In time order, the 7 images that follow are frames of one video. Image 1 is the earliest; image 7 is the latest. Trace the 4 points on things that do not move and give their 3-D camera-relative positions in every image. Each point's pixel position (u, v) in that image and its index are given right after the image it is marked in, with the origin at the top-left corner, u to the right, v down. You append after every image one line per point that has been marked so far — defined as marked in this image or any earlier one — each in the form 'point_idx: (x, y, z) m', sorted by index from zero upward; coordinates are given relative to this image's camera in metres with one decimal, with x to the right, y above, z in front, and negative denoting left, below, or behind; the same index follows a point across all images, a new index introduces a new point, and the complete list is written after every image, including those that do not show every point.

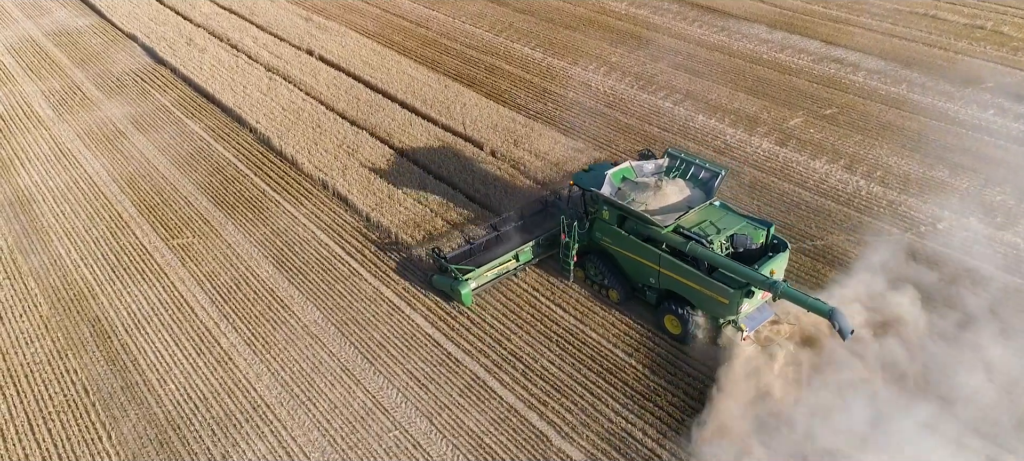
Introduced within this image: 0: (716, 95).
0: (+5.0, +3.3, +16.0) m
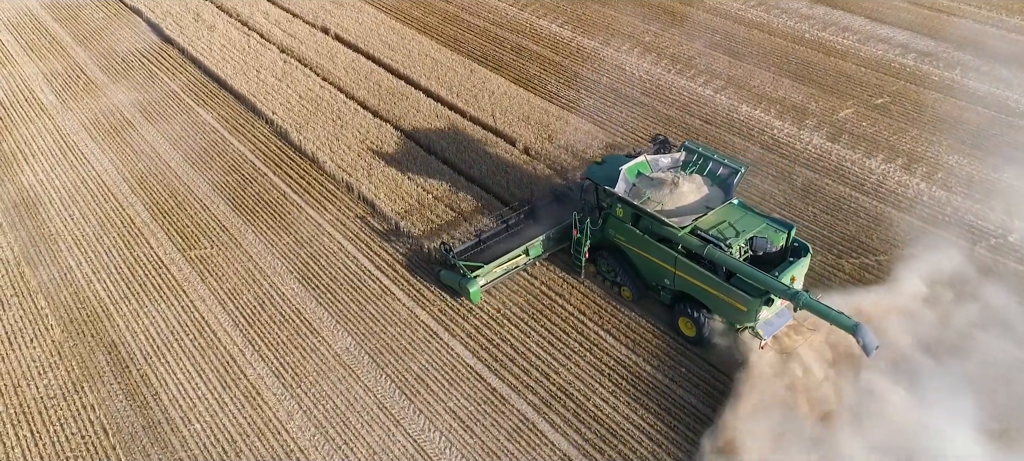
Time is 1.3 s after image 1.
0: (+5.7, +3.4, +15.0) m
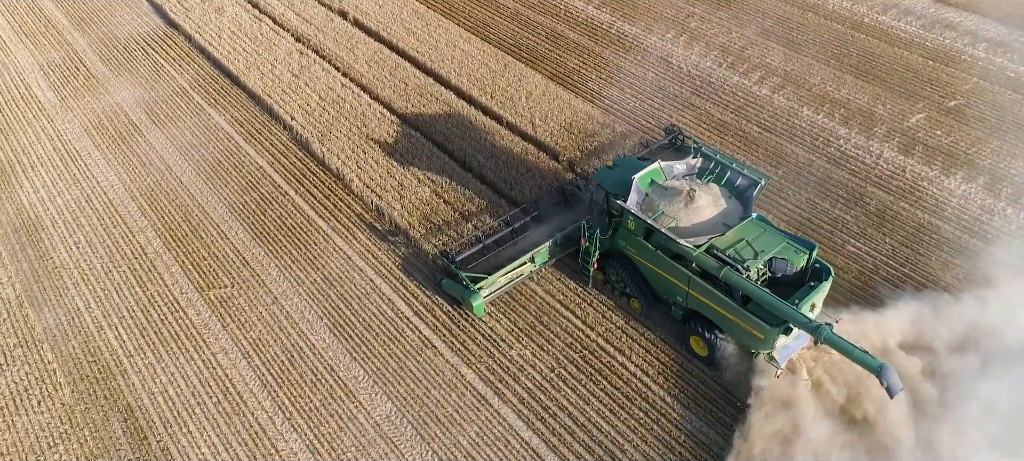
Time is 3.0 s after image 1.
0: (+6.5, +3.2, +13.7) m
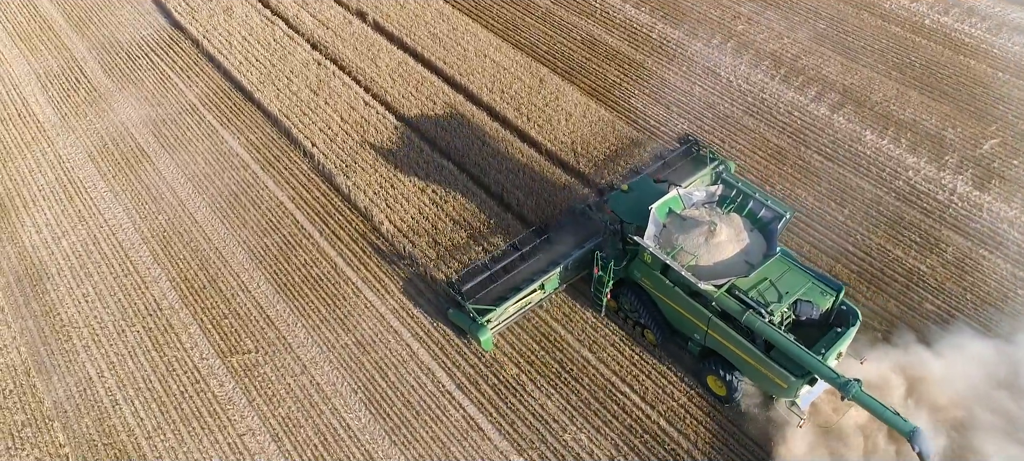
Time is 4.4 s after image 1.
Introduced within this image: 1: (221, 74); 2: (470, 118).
0: (+7.2, +2.6, +12.6) m
1: (-5.7, +3.0, +12.7) m
2: (-0.7, +2.0, +11.6) m
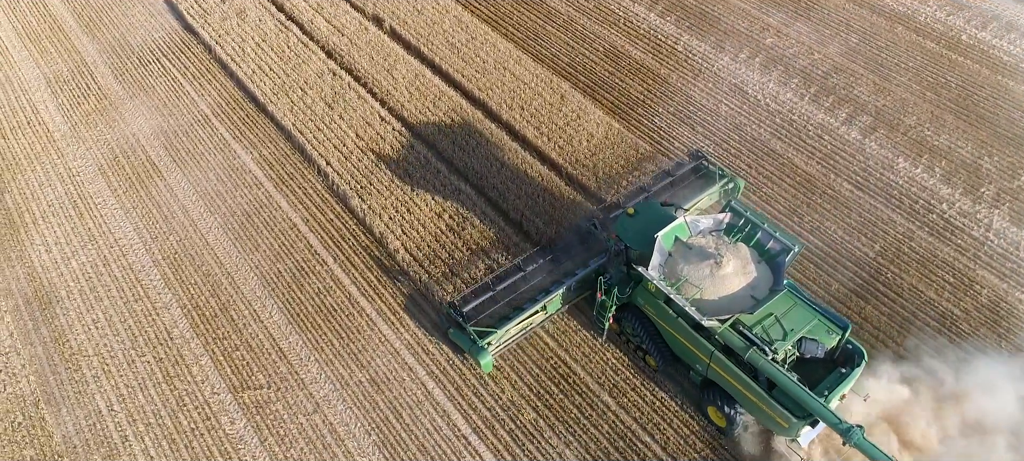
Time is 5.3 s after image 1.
0: (+7.5, +2.1, +12.1) m
1: (-5.3, +2.8, +12.4) m
2: (-0.4, +1.6, +11.3) m
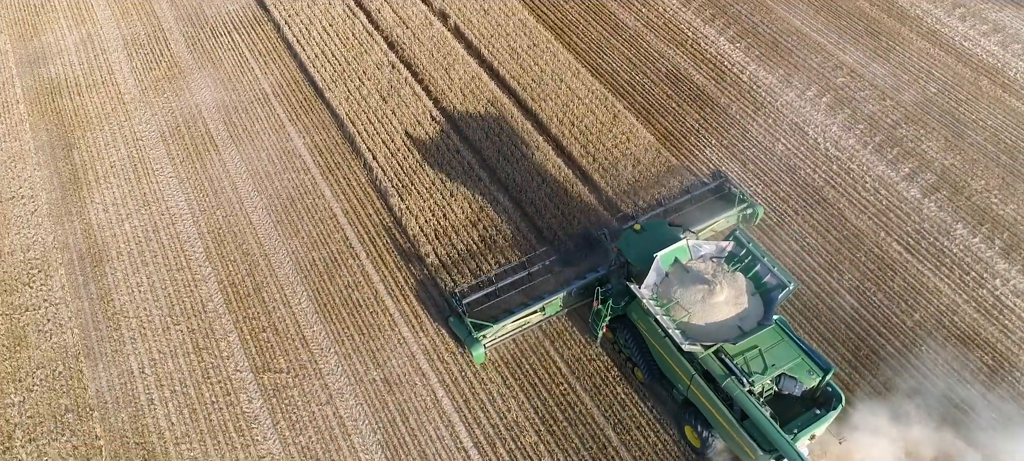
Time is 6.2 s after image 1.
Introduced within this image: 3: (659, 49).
0: (+8.4, +0.8, +11.5) m
1: (-4.2, +3.2, +12.7) m
2: (+0.4, +1.4, +11.3) m
3: (+3.1, +3.8, +13.7) m
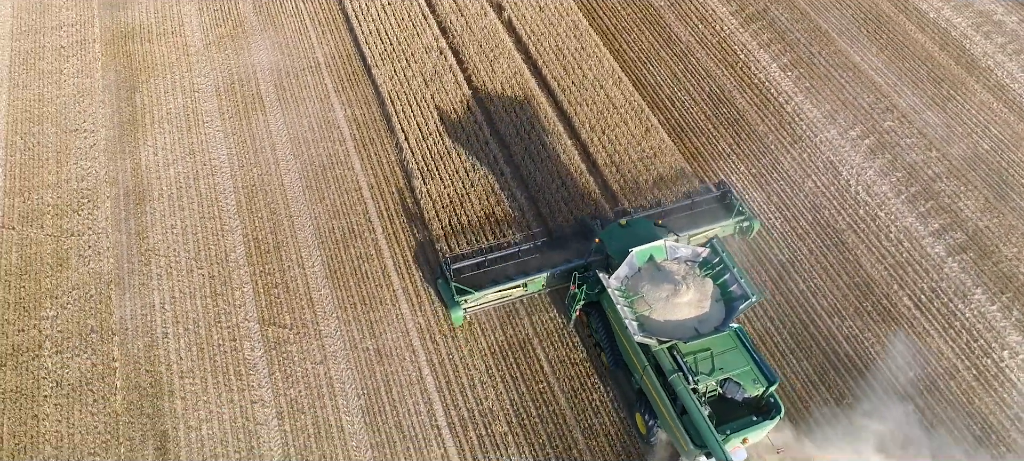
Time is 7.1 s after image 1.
0: (+8.6, -0.4, +11.2) m
1: (-3.3, +3.9, +13.3) m
2: (+0.9, +1.4, +11.5) m
3: (+4.1, +3.4, +13.6) m
